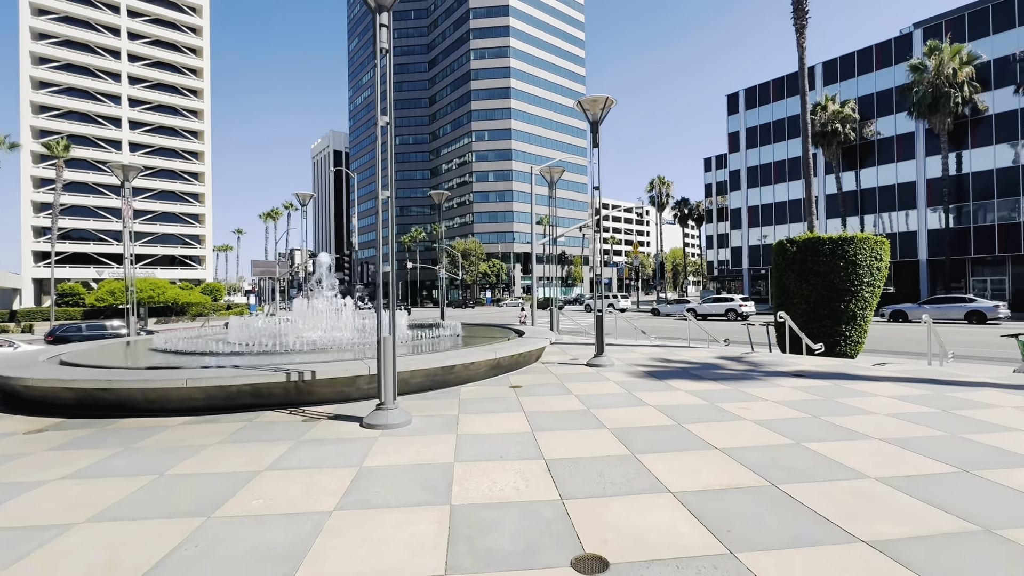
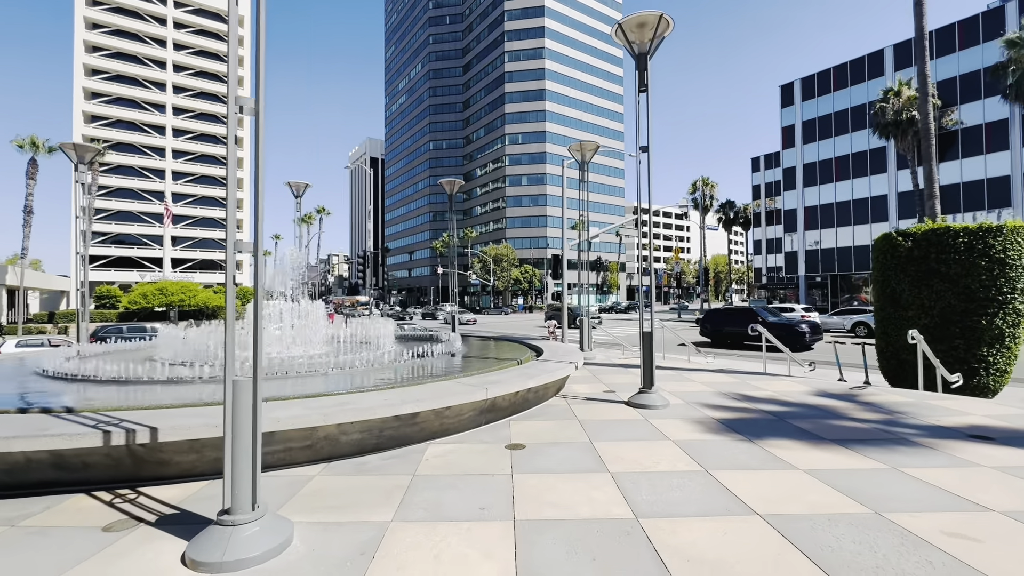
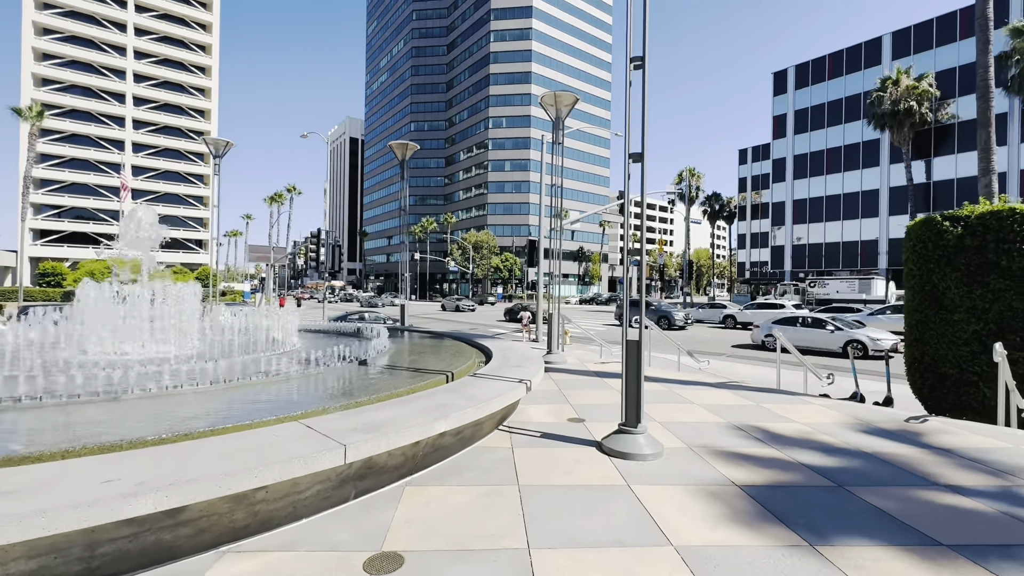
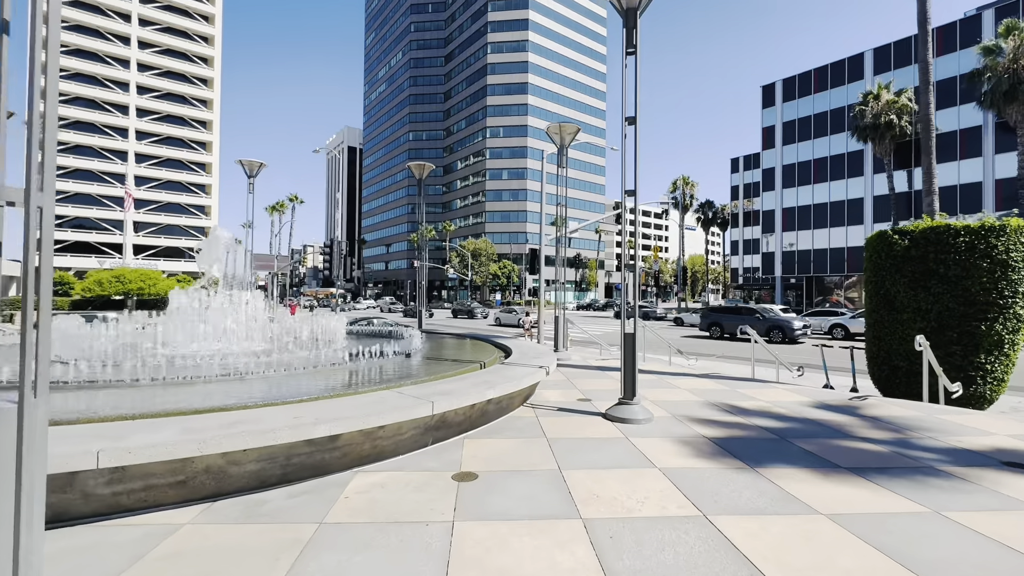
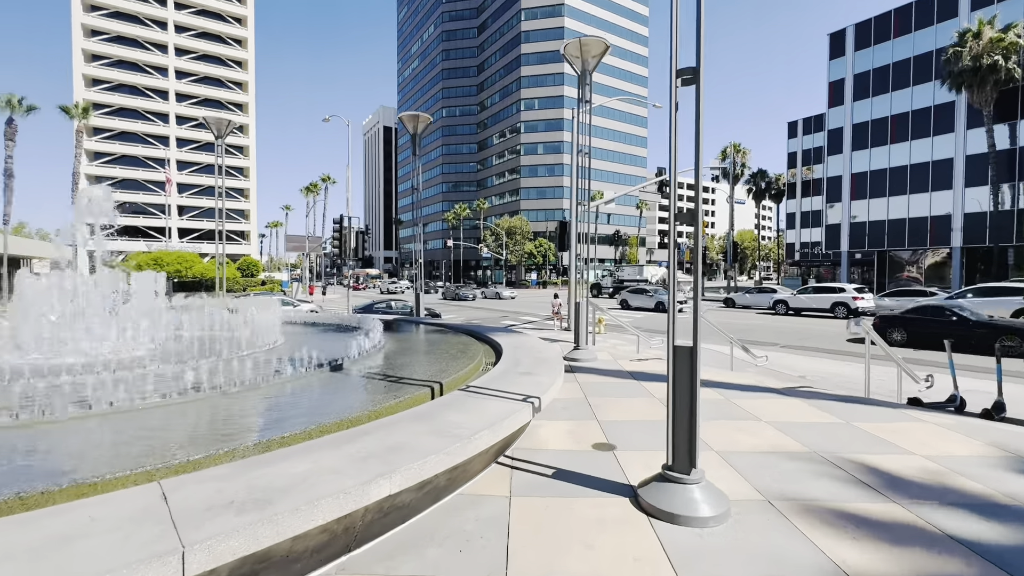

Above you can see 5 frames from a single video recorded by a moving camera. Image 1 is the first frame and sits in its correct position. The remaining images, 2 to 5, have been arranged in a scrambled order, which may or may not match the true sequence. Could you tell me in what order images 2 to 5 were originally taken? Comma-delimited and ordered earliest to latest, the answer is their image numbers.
2, 4, 3, 5
